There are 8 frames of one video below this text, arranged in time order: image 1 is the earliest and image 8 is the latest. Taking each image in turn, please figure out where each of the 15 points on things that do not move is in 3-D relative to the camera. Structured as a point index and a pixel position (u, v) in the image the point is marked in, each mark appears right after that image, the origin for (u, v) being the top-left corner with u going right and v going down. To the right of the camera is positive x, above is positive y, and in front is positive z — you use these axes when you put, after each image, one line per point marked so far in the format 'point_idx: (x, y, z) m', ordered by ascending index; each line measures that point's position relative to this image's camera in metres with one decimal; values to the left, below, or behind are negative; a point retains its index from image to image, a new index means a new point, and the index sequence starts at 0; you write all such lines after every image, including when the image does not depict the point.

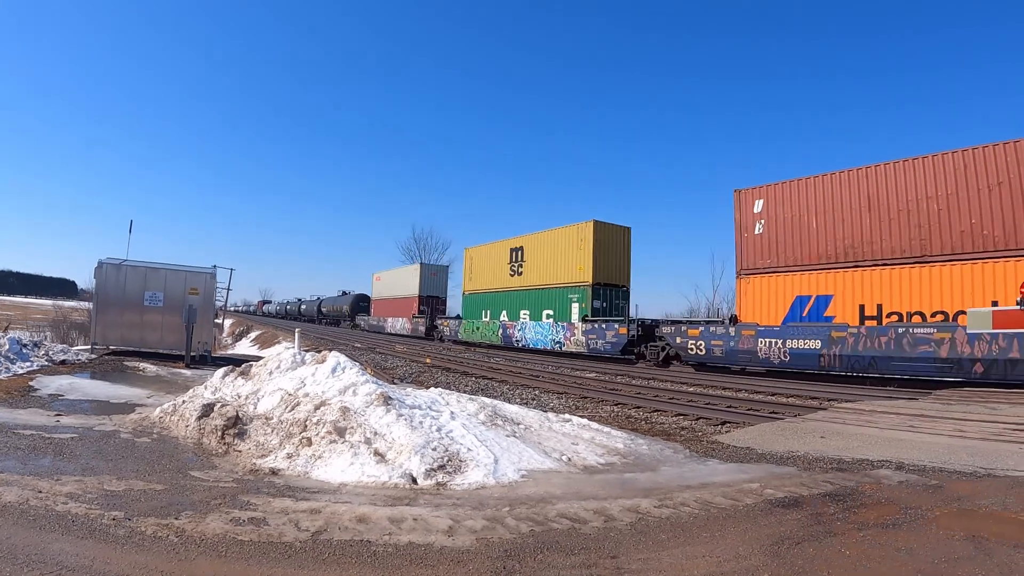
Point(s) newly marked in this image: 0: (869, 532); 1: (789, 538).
0: (+2.5, -1.7, +4.2) m
1: (+2.0, -1.8, +4.2) m
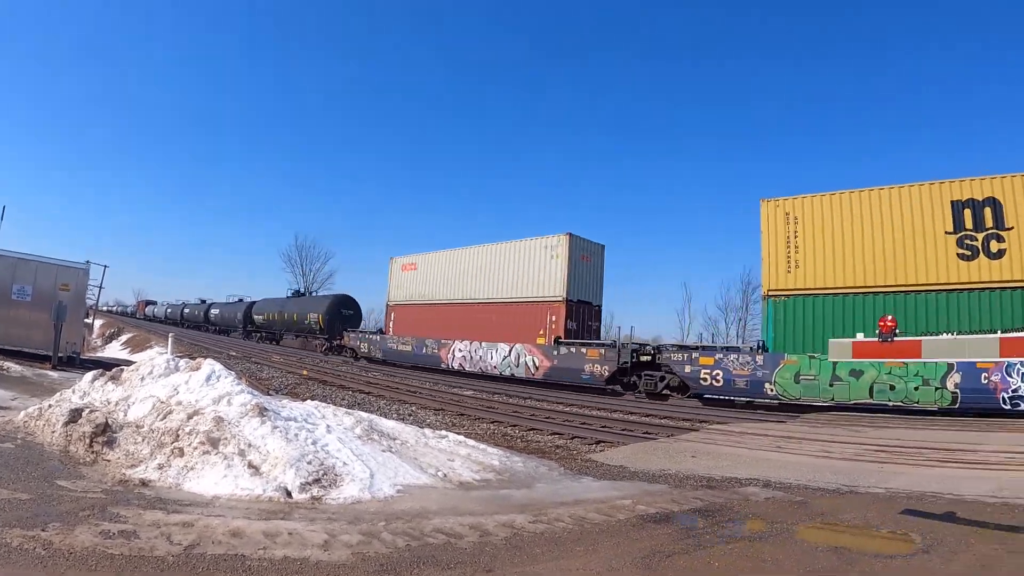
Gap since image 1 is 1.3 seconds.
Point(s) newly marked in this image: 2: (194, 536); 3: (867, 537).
0: (+1.6, -1.8, +4.3) m
1: (+1.1, -1.9, +4.3) m
2: (-2.4, -1.9, +4.4) m
3: (+2.6, -1.8, +4.3) m
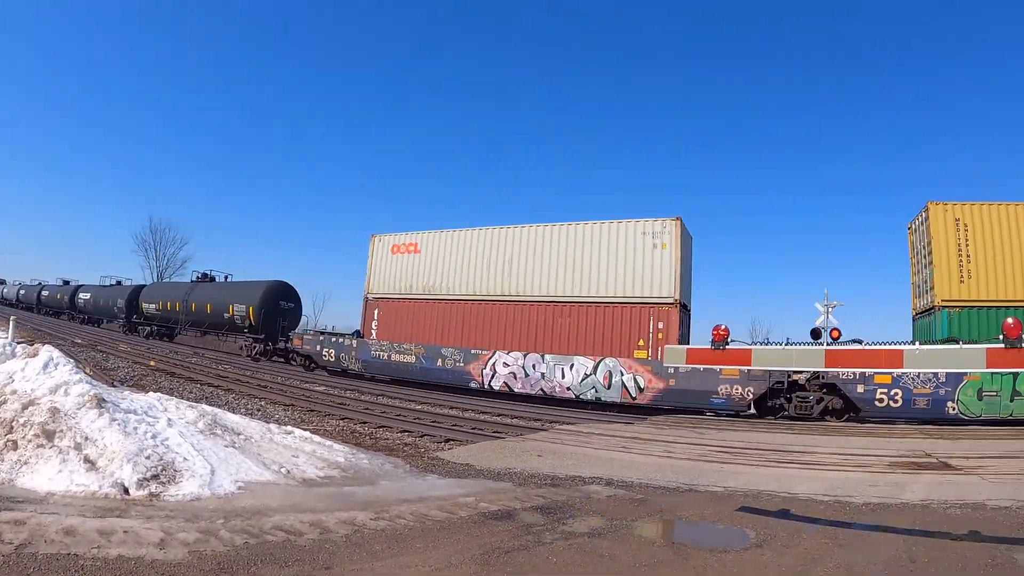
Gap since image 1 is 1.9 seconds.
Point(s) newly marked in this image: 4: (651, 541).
0: (+0.5, -1.8, +4.3) m
1: (-0.1, -1.9, +4.3) m
2: (-3.6, -1.8, +4.2) m
3: (+1.4, -1.8, +4.4) m
4: (+1.0, -1.9, +4.3) m
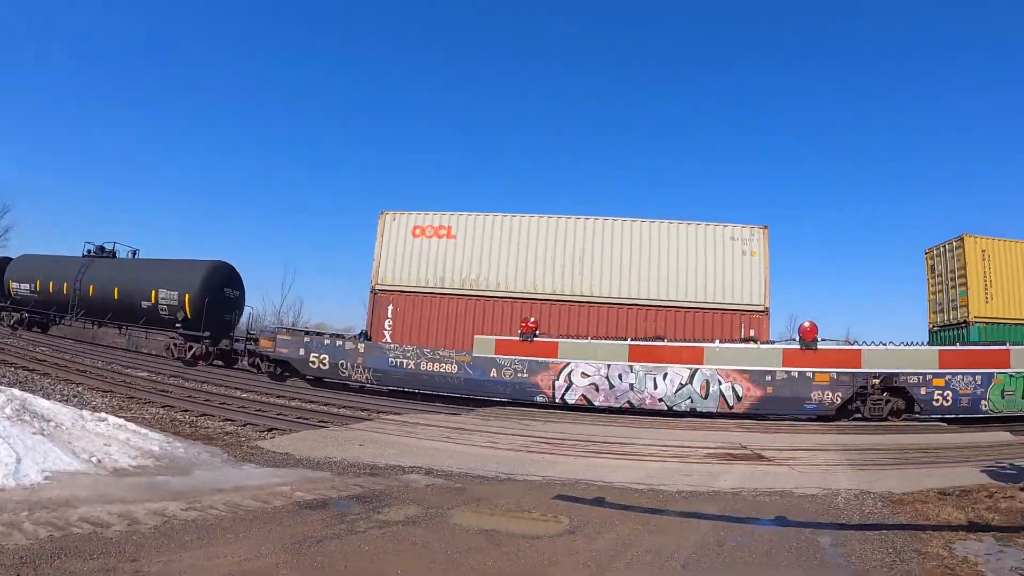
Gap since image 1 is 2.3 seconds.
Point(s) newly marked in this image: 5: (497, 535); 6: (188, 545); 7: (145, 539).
0: (-0.9, -1.8, +4.3) m
1: (-1.4, -1.8, +4.2) m
2: (-4.9, -1.7, +4.1) m
3: (+0.1, -1.7, +4.4) m
4: (-0.3, -1.8, +4.3) m
5: (-0.1, -1.8, +4.3) m
6: (-2.3, -1.8, +4.1) m
7: (-2.6, -1.8, +4.2) m
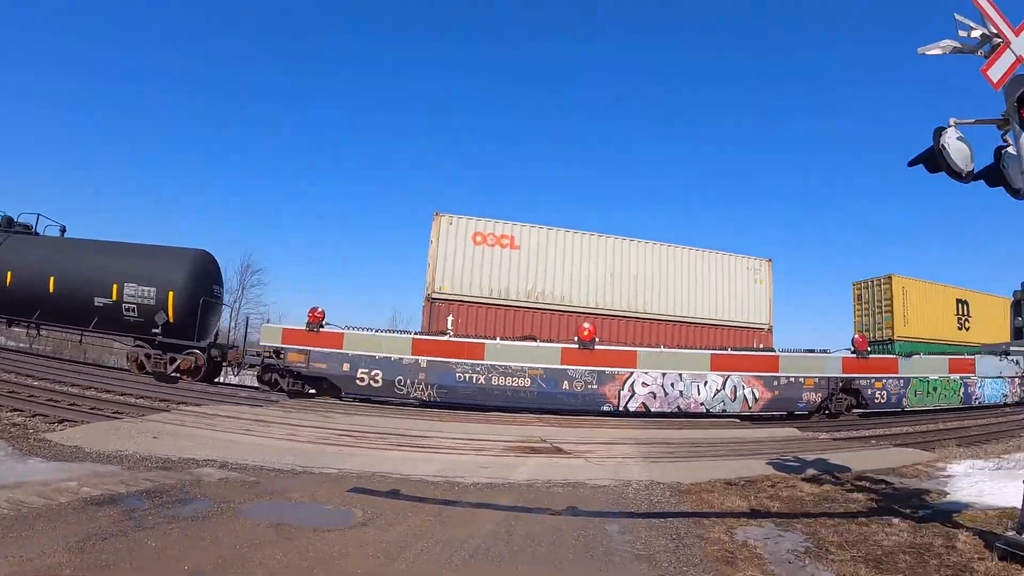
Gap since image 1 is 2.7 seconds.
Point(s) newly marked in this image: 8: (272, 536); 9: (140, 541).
0: (-2.4, -1.7, +4.2) m
1: (-3.0, -1.8, +4.2) m
2: (-6.4, -1.6, +3.9) m
3: (-1.5, -1.7, +4.4) m
4: (-1.9, -1.7, +4.3) m
5: (-1.6, -1.8, +4.3) m
6: (-3.8, -1.8, +4.0) m
7: (-4.1, -1.8, +4.1) m
8: (-1.7, -1.8, +4.2) m
9: (-2.7, -1.8, +4.2) m
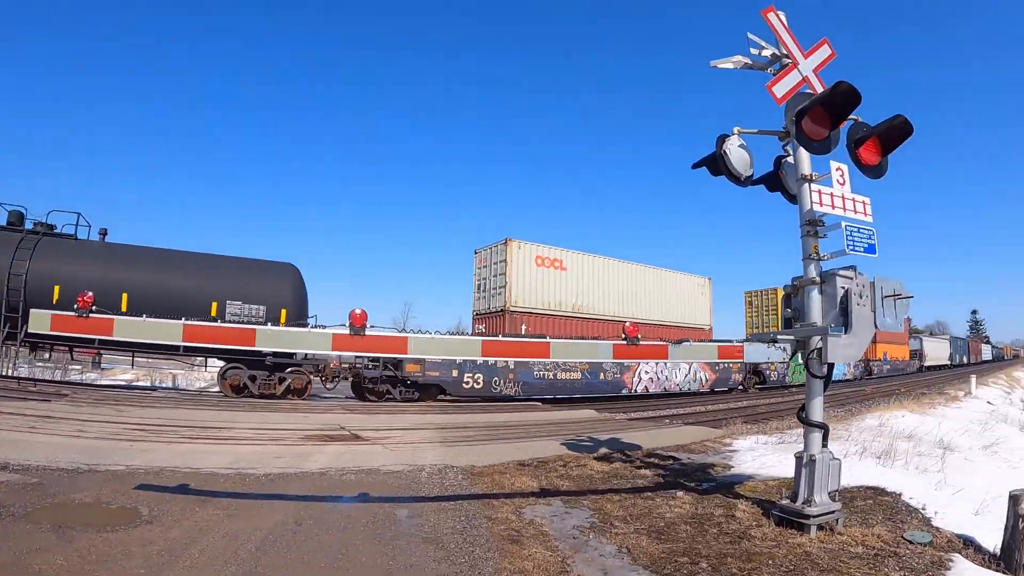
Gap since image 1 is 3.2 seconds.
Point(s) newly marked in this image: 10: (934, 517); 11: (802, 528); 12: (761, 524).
0: (-4.0, -1.7, +4.2) m
1: (-4.5, -1.8, +4.0) m
2: (-7.9, -1.7, +3.6) m
3: (-3.0, -1.7, +4.3) m
4: (-3.4, -1.7, +4.2) m
5: (-3.2, -1.7, +4.2) m
6: (-5.3, -1.8, +3.9) m
7: (-5.7, -1.8, +3.9) m
8: (-3.3, -1.8, +4.2) m
9: (-4.2, -1.8, +4.1) m
10: (+4.1, -2.2, +5.7) m
11: (+2.5, -2.1, +5.1) m
12: (+2.3, -2.2, +5.4) m
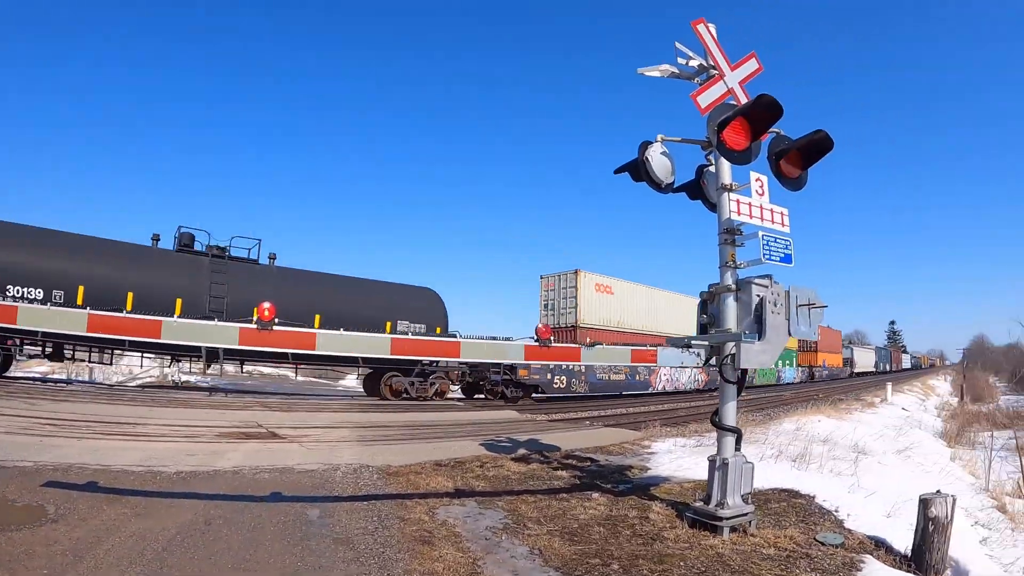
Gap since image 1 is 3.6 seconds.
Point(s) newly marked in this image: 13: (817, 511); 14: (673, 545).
0: (-4.6, -1.6, +4.0) m
1: (-5.1, -1.7, +3.8) m
2: (-8.5, -1.5, +3.2) m
3: (-3.7, -1.6, +4.2) m
4: (-4.0, -1.6, +4.0) m
5: (-3.8, -1.7, +4.1) m
6: (-5.9, -1.6, +3.6) m
7: (-6.3, -1.6, +3.6) m
8: (-3.9, -1.7, +4.0) m
9: (-4.8, -1.7, +3.9) m
10: (+3.4, -2.3, +5.9) m
11: (+1.8, -2.2, +5.2) m
12: (+1.6, -2.2, +5.5) m
13: (+3.1, -2.2, +5.9) m
14: (+1.4, -2.2, +5.0) m
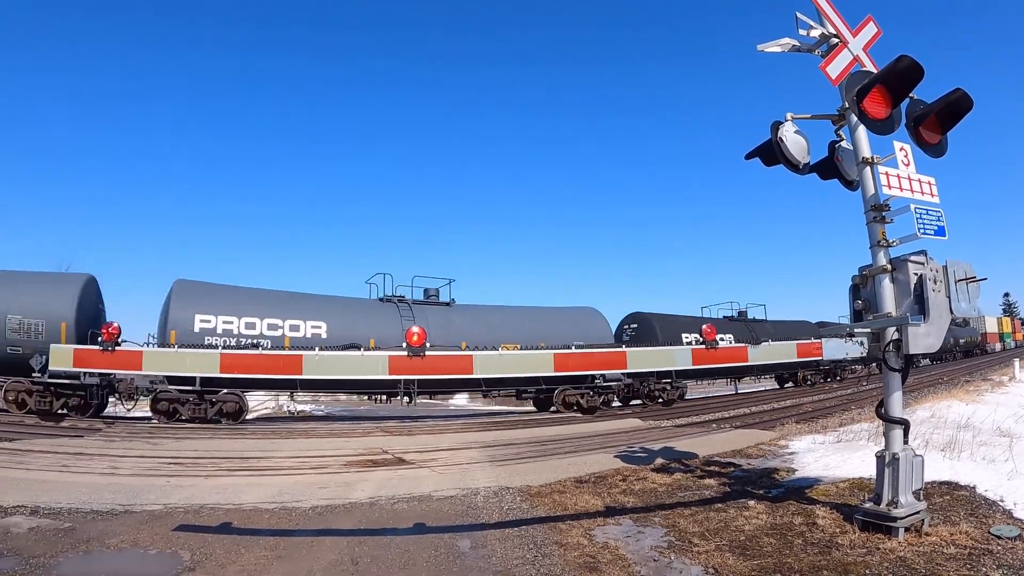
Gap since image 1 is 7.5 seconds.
0: (-3.4, -1.9, +3.8) m
1: (-4.0, -2.0, +3.7) m
2: (-7.4, -2.1, +3.1) m
3: (-2.5, -1.9, +4.0) m
4: (-2.9, -1.9, +3.8) m
5: (-2.7, -2.0, +3.8) m
6: (-4.8, -2.1, +3.5) m
7: (-5.1, -2.1, +3.5) m
8: (-2.8, -2.0, +3.8) m
9: (-3.7, -2.1, +3.7) m
10: (+4.6, -2.0, +5.4) m
11: (+3.0, -2.0, +4.8) m
12: (+2.8, -2.1, +5.1) m
13: (+4.3, -2.0, +5.5) m
14: (+2.6, -2.1, +4.7) m
